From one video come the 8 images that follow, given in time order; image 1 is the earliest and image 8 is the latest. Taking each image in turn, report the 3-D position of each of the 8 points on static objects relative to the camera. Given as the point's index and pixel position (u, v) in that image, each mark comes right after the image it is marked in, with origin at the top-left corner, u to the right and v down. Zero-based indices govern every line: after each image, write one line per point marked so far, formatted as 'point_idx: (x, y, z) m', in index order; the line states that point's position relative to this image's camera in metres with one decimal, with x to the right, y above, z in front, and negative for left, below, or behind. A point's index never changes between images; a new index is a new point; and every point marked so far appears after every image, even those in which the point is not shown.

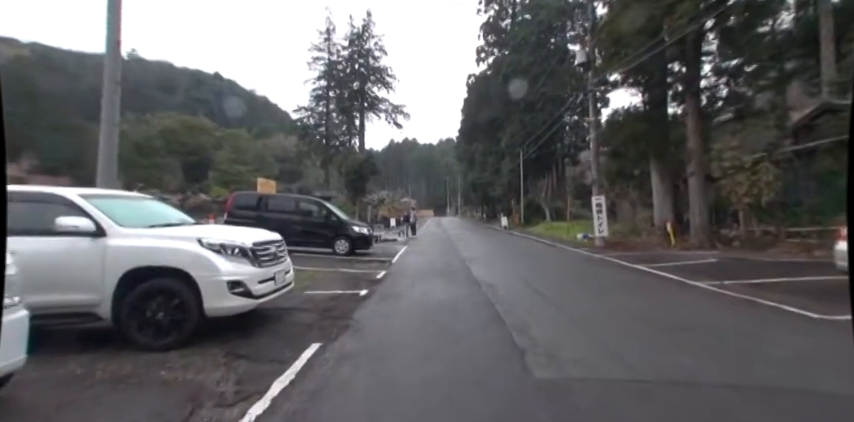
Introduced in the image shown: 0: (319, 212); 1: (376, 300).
0: (-5.5, 0.0, +16.9) m
1: (-1.2, -2.1, +7.8) m
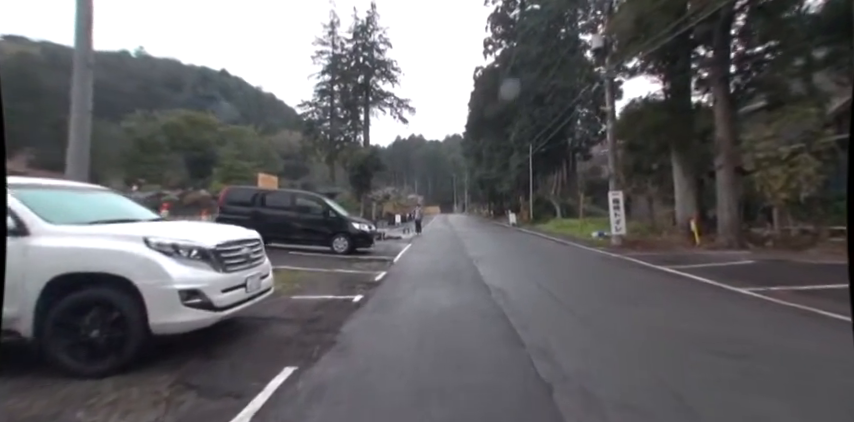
0: (-5.3, +0.1, +16.0) m
1: (-1.1, -2.0, +6.8) m
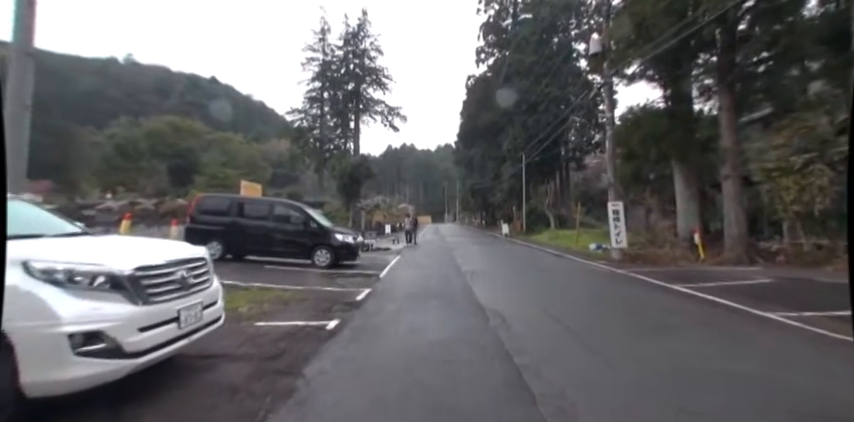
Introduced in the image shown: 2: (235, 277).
0: (-5.7, -0.3, +14.8) m
1: (-1.4, -2.2, +5.7) m
2: (-6.1, -2.1, +10.7) m
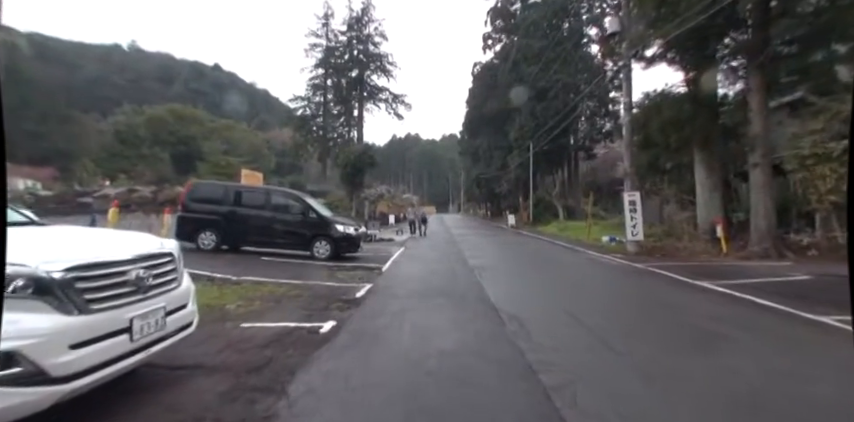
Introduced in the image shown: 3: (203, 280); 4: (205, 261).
0: (-5.5, +0.2, +14.1) m
1: (-1.3, -2.0, +5.0) m
2: (-5.9, -1.8, +10.0) m
3: (-5.6, -1.8, +8.5) m
4: (-7.1, -1.6, +10.9) m
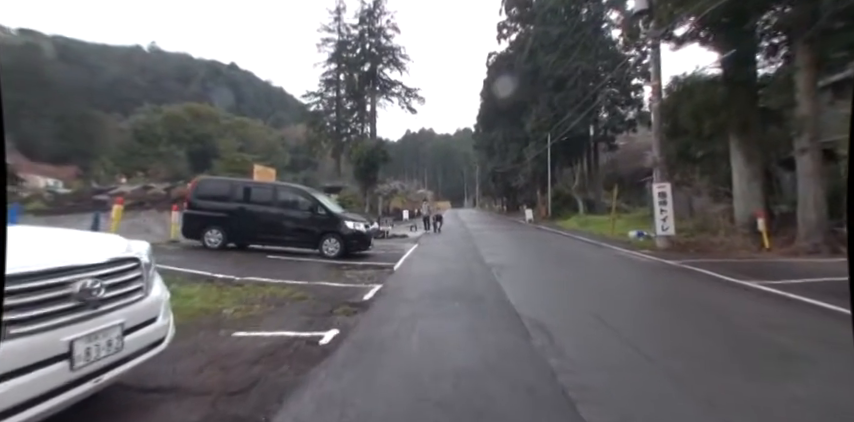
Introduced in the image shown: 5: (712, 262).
0: (-5.0, +0.3, +13.6) m
1: (-1.1, -2.0, +4.4) m
2: (-5.5, -1.7, +9.6) m
3: (-5.3, -1.7, +8.0) m
4: (-6.7, -1.5, +10.5) m
5: (+11.1, -2.0, +13.2) m
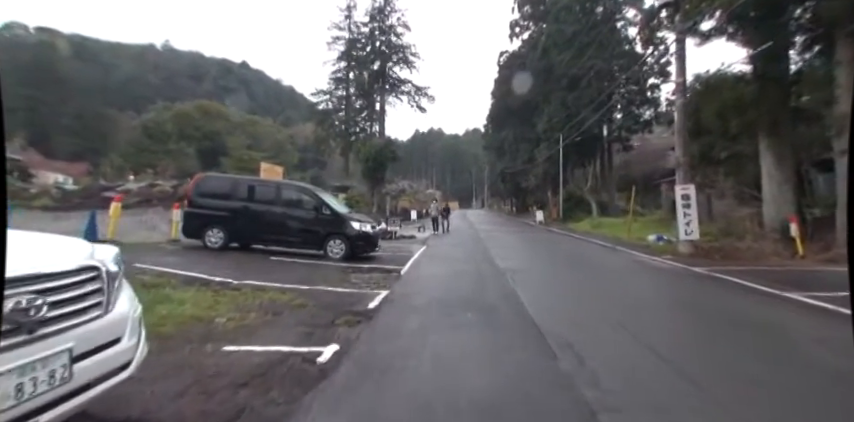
0: (-4.6, +0.3, +13.1) m
1: (-1.0, -2.0, +3.8) m
2: (-5.3, -1.6, +9.1) m
3: (-5.1, -1.7, +7.6) m
4: (-6.4, -1.5, +10.0) m
5: (+11.4, -2.2, +12.4) m
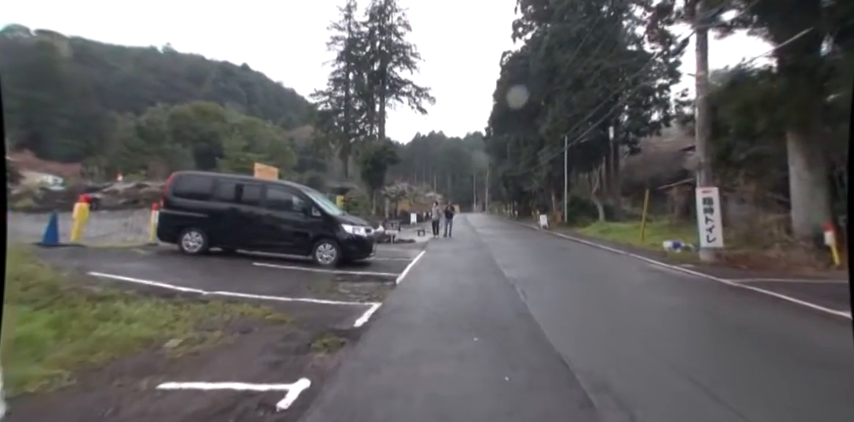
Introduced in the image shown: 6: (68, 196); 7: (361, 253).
0: (-4.6, +0.3, +12.1) m
1: (-1.0, -2.0, +2.7) m
2: (-5.3, -1.6, +8.1) m
3: (-5.1, -1.7, +6.5) m
4: (-6.5, -1.5, +9.0) m
5: (+11.4, -2.3, +11.3) m
6: (-17.8, +0.8, +16.7) m
7: (-2.3, -1.5, +12.3) m
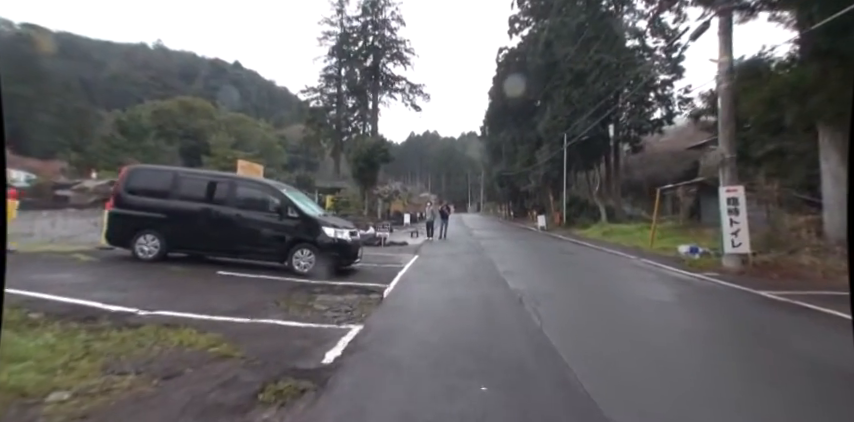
0: (-4.8, +0.3, +10.7) m
1: (-1.1, -2.0, +1.4) m
2: (-5.4, -1.6, +6.6) m
3: (-5.2, -1.7, +5.1) m
4: (-6.6, -1.5, +7.6) m
5: (+11.2, -2.3, +10.1) m
6: (-18.1, +0.8, +15.1) m
7: (-2.5, -1.5, +10.9) m
